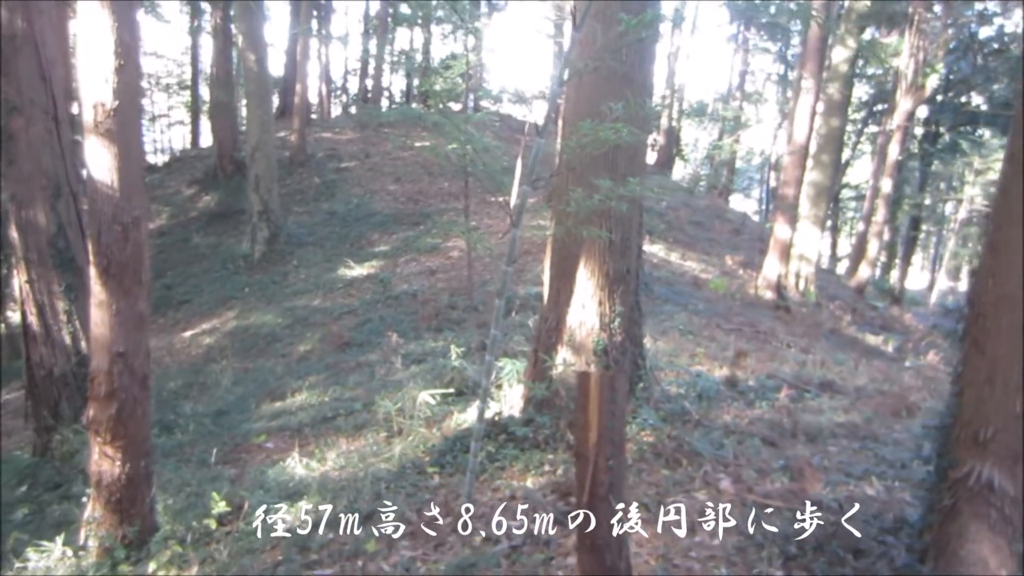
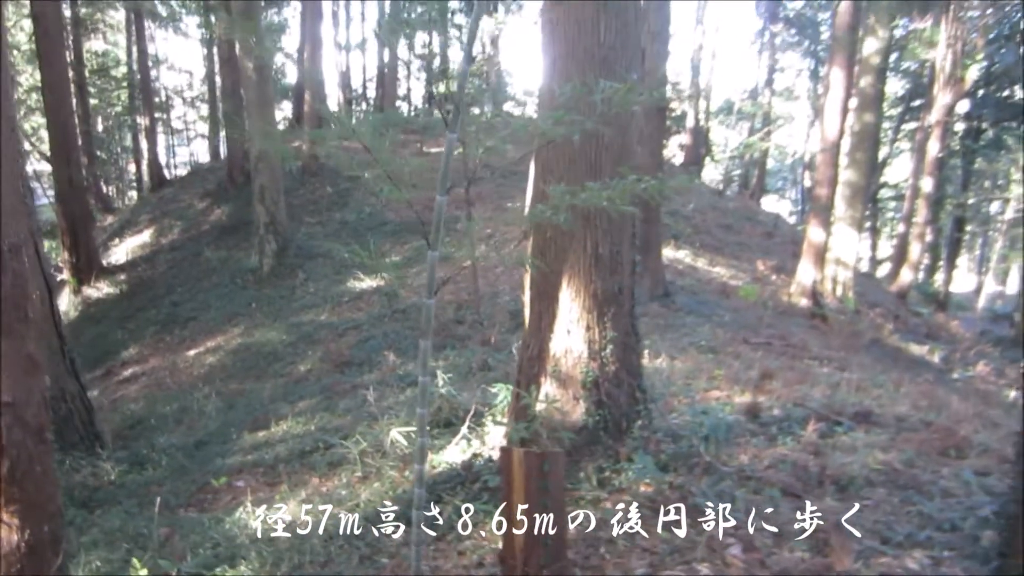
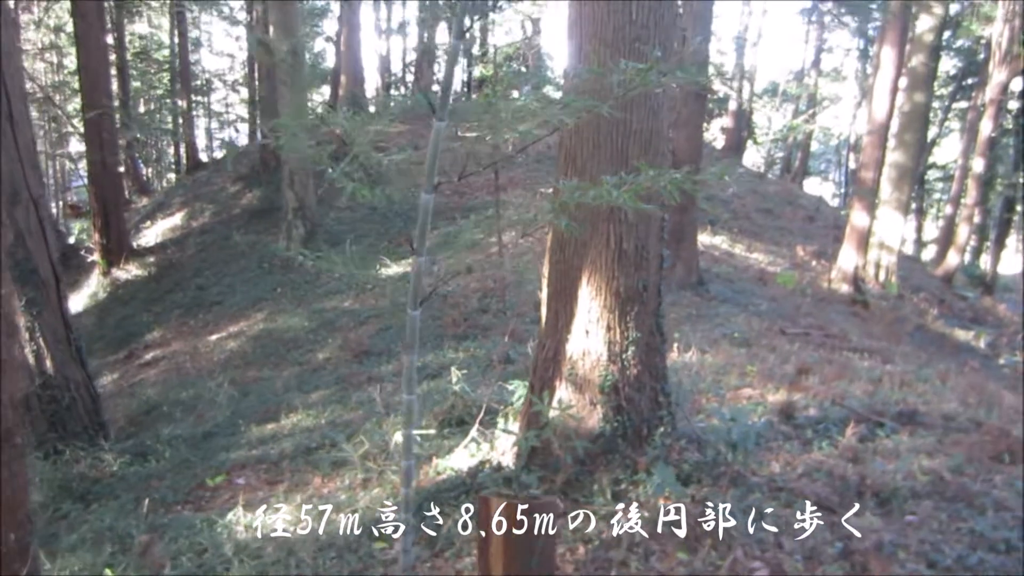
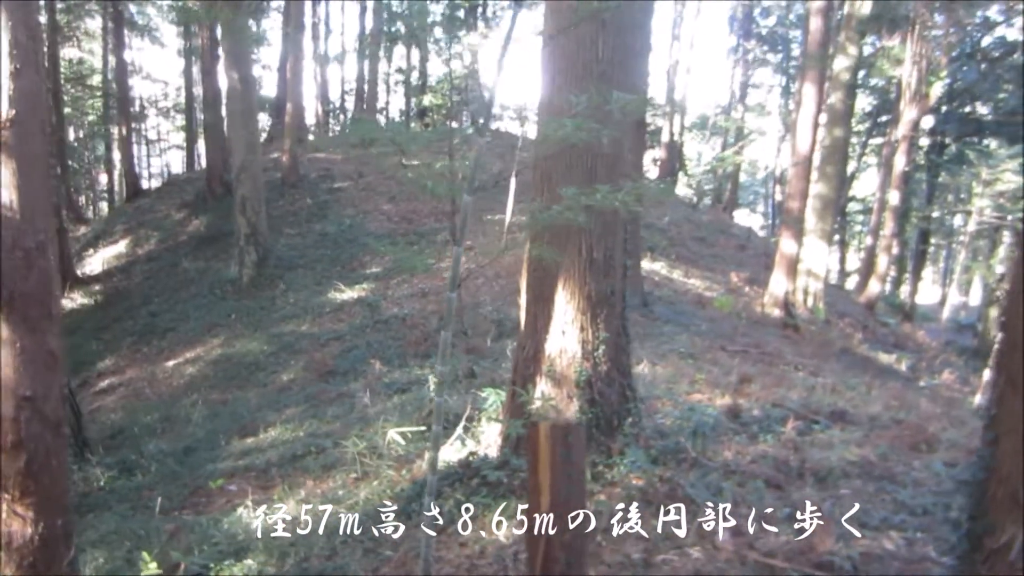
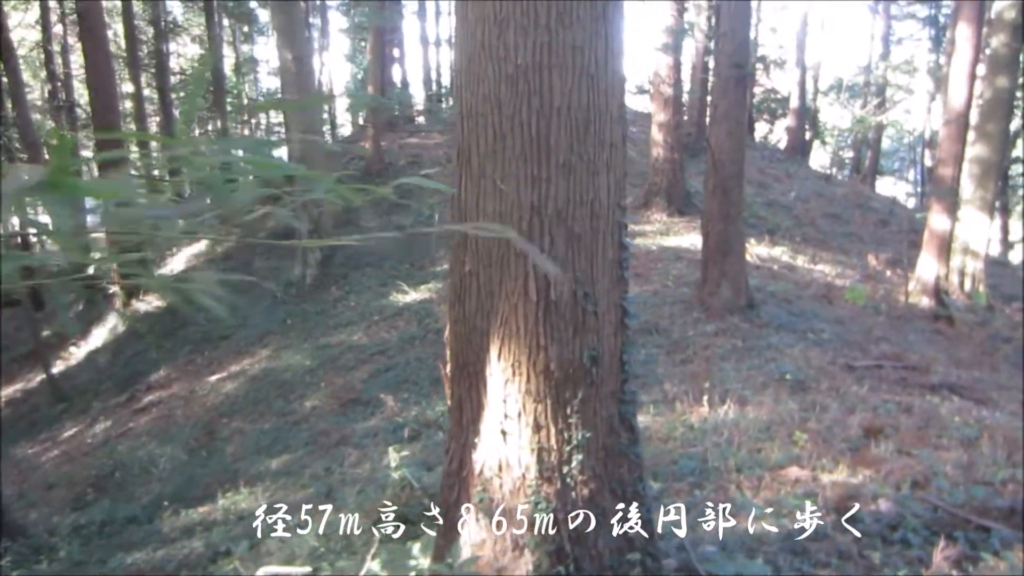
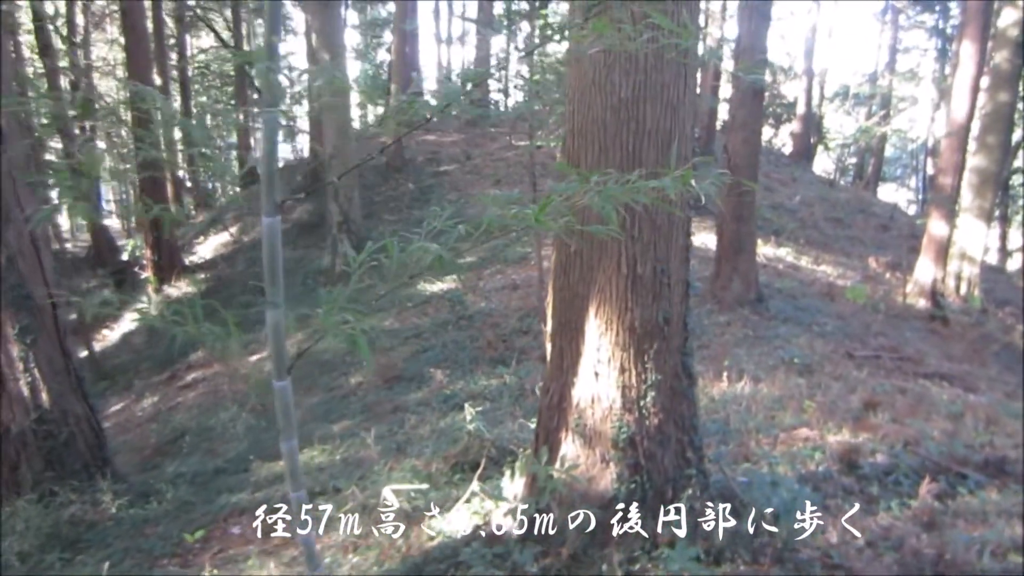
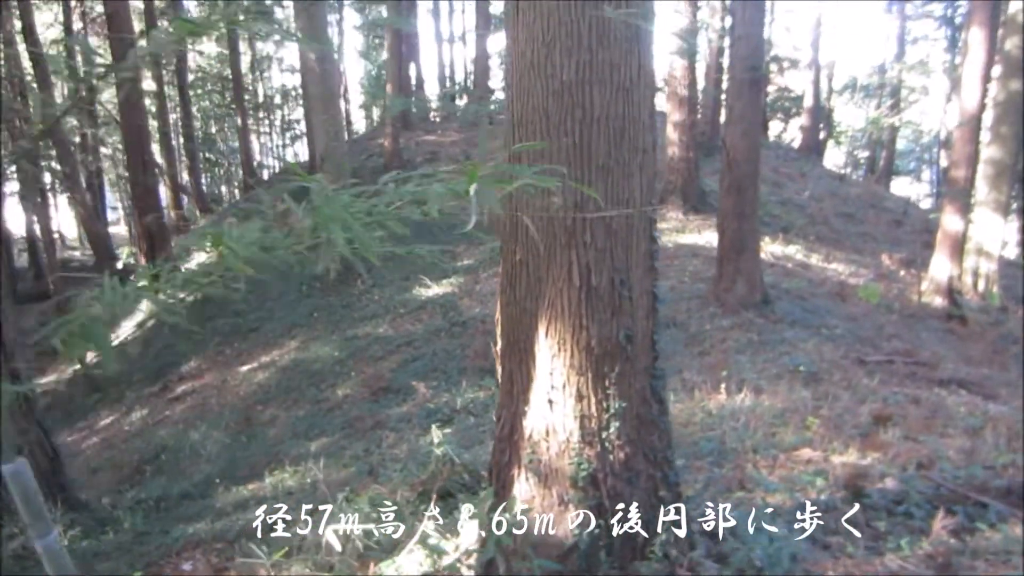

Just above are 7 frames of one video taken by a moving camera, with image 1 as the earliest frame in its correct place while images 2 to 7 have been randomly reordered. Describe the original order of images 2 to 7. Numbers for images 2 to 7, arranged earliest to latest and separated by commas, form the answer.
4, 2, 3, 6, 7, 5
